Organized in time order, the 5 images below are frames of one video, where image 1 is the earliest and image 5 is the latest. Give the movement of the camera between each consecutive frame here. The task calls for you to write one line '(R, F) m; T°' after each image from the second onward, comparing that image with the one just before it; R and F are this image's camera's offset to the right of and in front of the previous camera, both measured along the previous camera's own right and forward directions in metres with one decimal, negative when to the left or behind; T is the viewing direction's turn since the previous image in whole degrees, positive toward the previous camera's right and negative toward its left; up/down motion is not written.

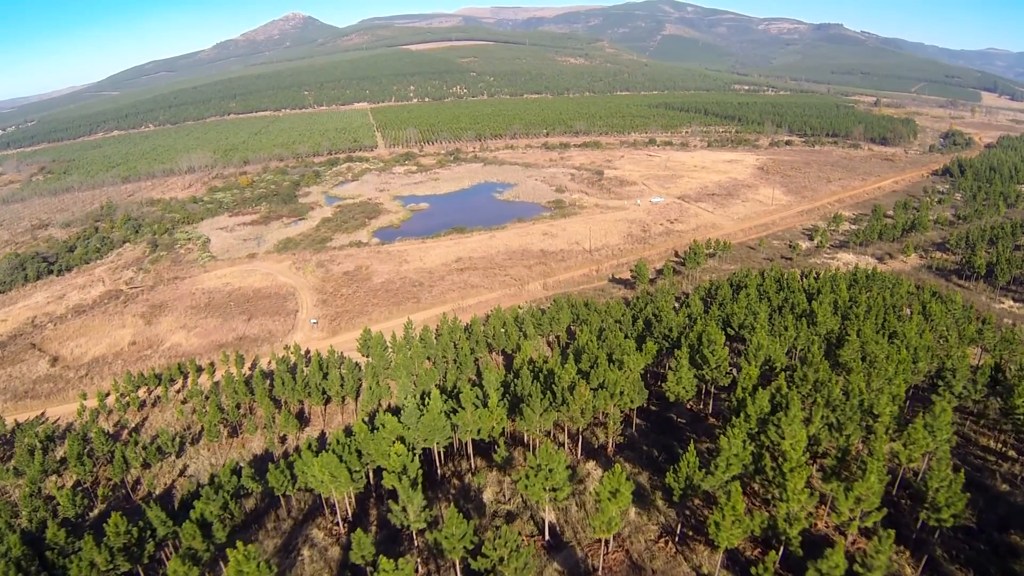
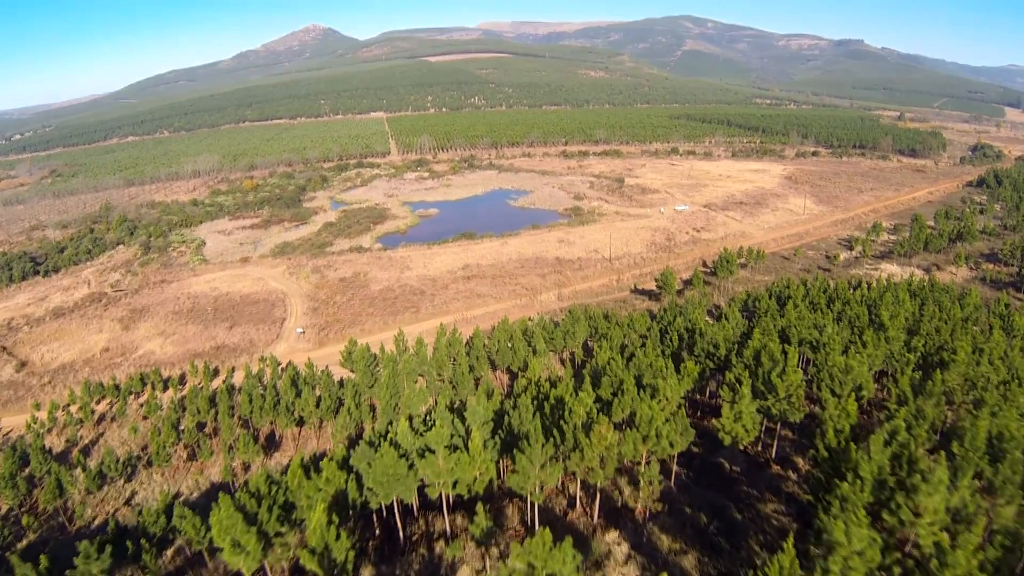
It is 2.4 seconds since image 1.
(+0.5, +5.0) m; -1°
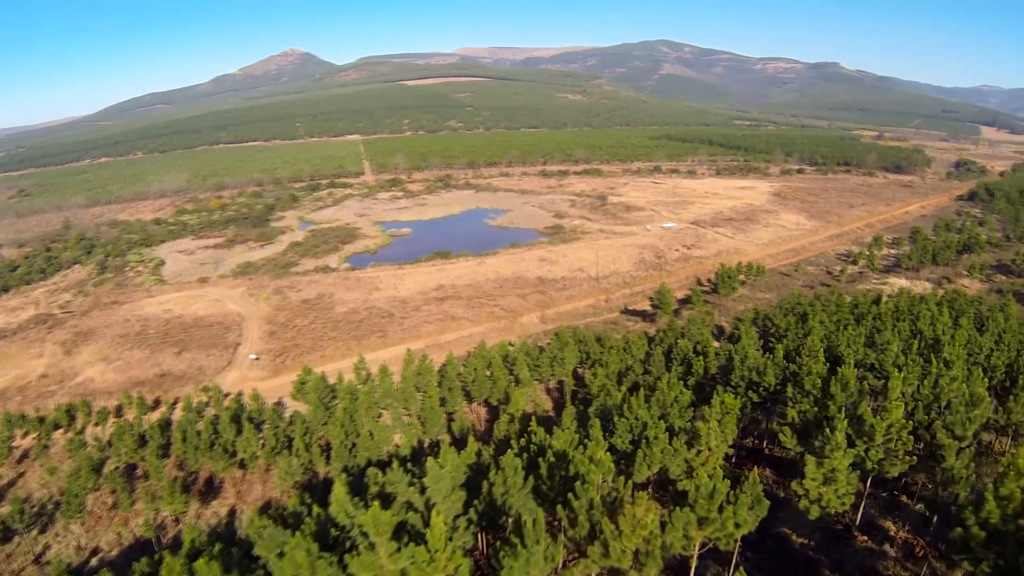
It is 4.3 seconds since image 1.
(+0.3, +4.6) m; +1°
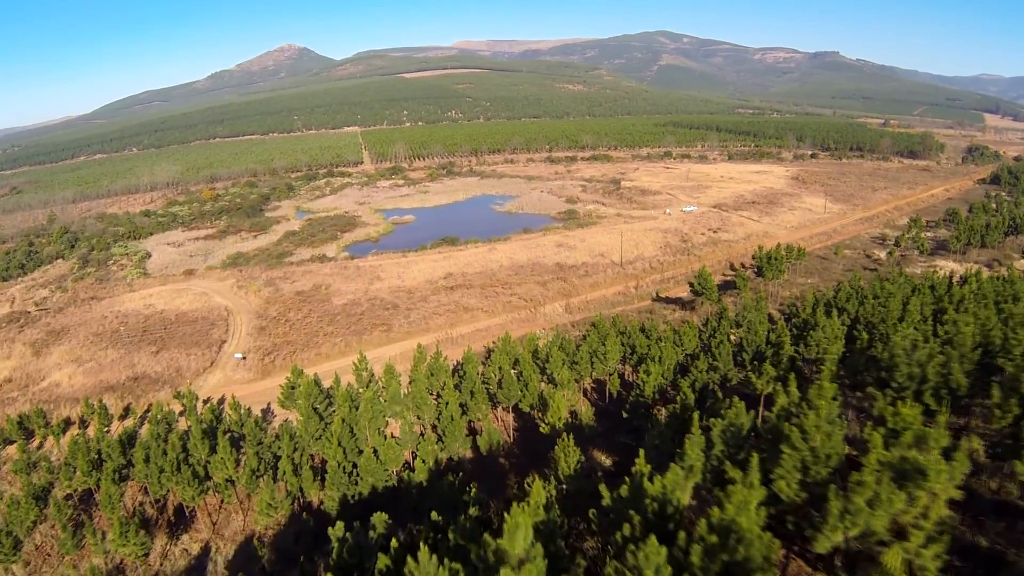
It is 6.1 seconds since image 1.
(-1.3, +4.6) m; 0°
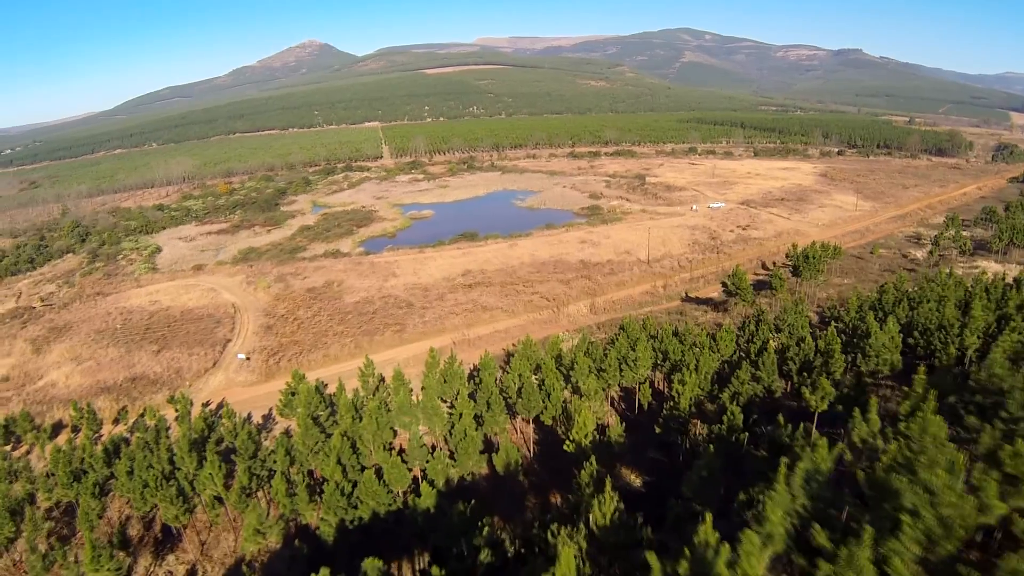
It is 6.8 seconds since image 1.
(-0.3, +2.0) m; -1°
